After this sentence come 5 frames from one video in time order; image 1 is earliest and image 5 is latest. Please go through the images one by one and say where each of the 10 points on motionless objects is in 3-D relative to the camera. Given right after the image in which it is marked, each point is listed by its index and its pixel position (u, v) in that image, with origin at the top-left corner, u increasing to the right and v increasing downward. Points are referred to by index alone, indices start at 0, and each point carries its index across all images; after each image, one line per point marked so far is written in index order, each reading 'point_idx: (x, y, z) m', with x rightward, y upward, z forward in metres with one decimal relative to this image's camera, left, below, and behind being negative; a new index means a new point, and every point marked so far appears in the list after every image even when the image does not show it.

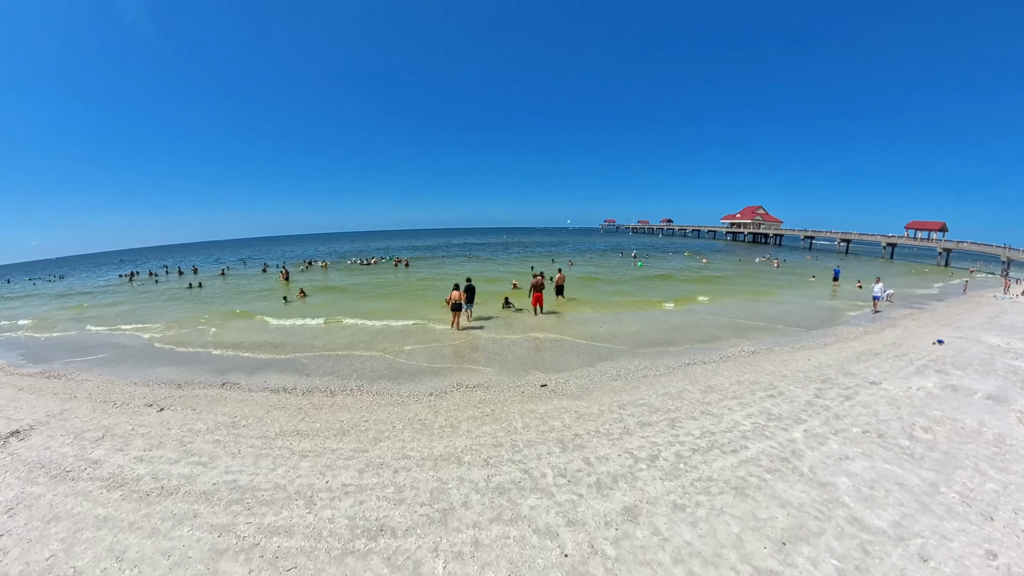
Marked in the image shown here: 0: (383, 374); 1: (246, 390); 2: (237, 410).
0: (-3.5, -2.3, +10.0) m
1: (-6.6, -2.6, +9.1) m
2: (-6.0, -2.7, +8.0) m
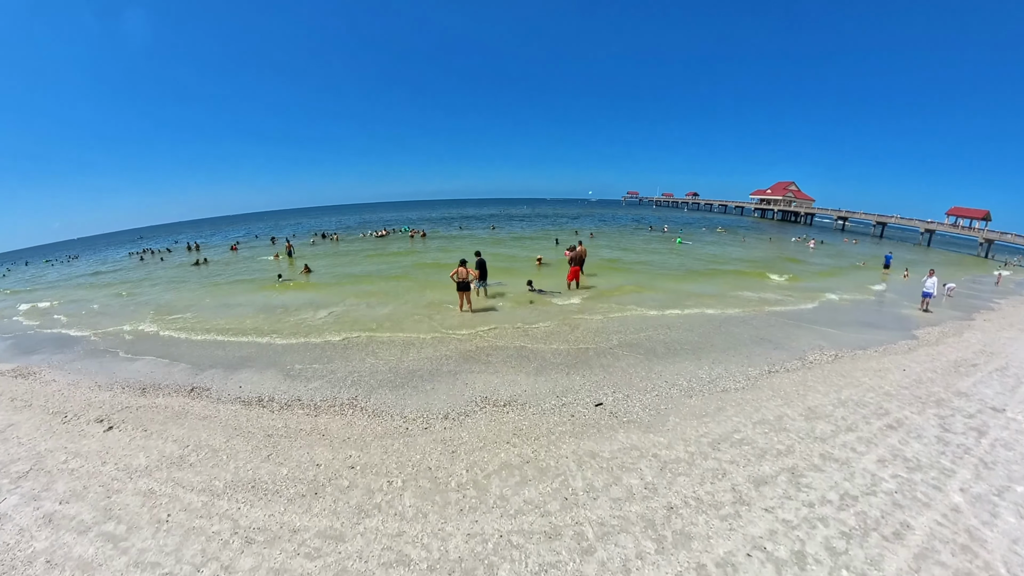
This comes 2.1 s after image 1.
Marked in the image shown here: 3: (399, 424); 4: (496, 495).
0: (-2.6, -2.0, +7.8) m
1: (-5.8, -2.2, +7.1) m
2: (-5.2, -2.4, +6.0) m
3: (-1.8, -2.2, +6.0) m
4: (-0.2, -2.5, +4.4) m
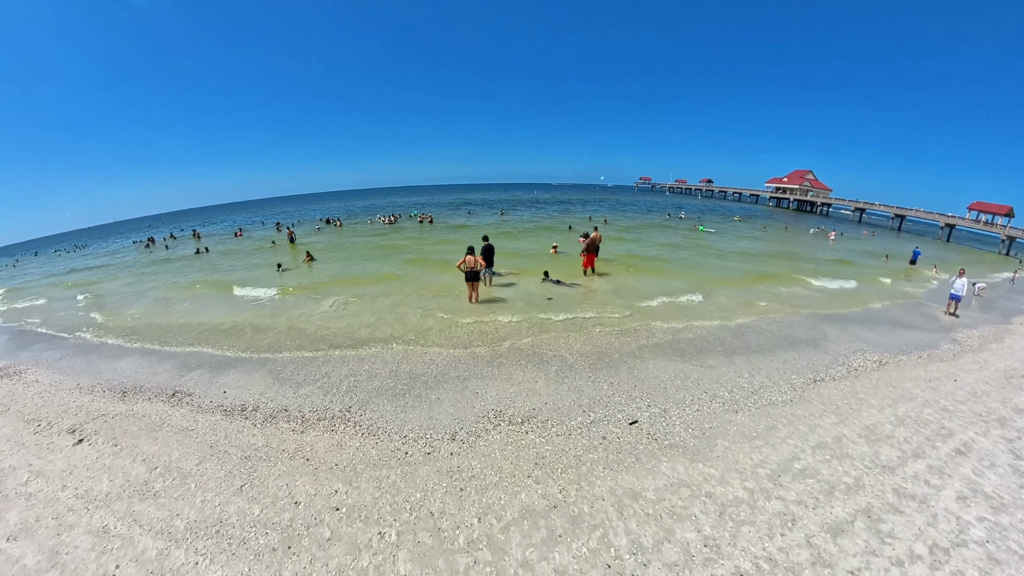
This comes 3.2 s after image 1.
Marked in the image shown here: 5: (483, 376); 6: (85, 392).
0: (-2.3, -1.9, +6.9) m
1: (-5.5, -2.1, +6.4) m
2: (-4.9, -2.3, +5.2) m
3: (-1.5, -2.2, +5.1) m
4: (0.0, -2.5, +3.5) m
5: (-0.5, -1.8, +7.5) m
6: (-8.6, -2.1, +7.3) m
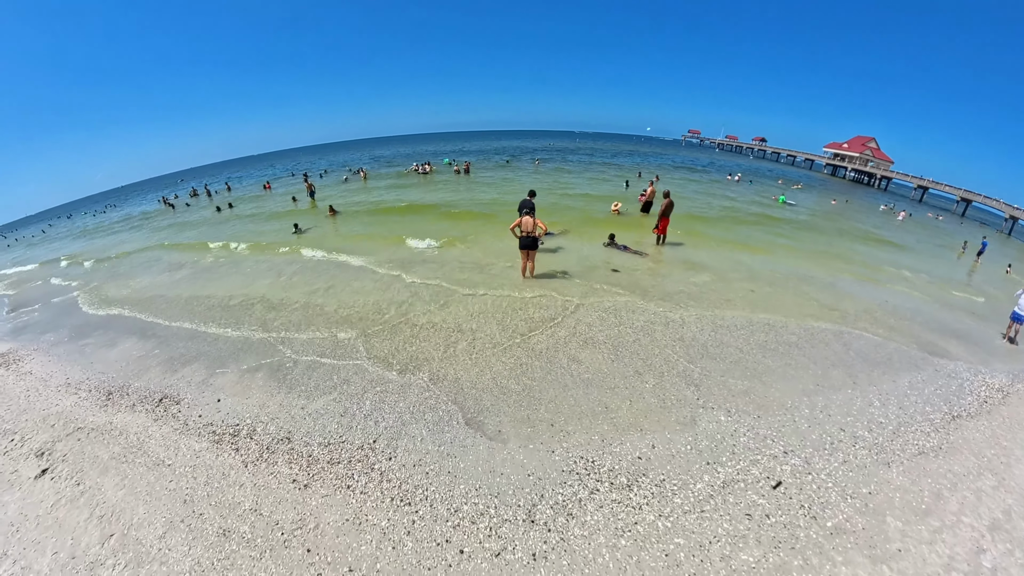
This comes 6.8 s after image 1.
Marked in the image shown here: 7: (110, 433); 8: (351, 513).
0: (-1.4, -1.9, +5.5) m
1: (-4.6, -2.0, +5.1) m
2: (-4.2, -2.4, +4.0) m
3: (-0.8, -2.5, +3.7) m
4: (+0.7, -3.0, +2.0) m
5: (+0.4, -1.8, +6.0) m
6: (-7.6, -1.7, +6.3) m
7: (-5.8, -2.1, +5.2) m
8: (-1.8, -2.4, +3.9) m
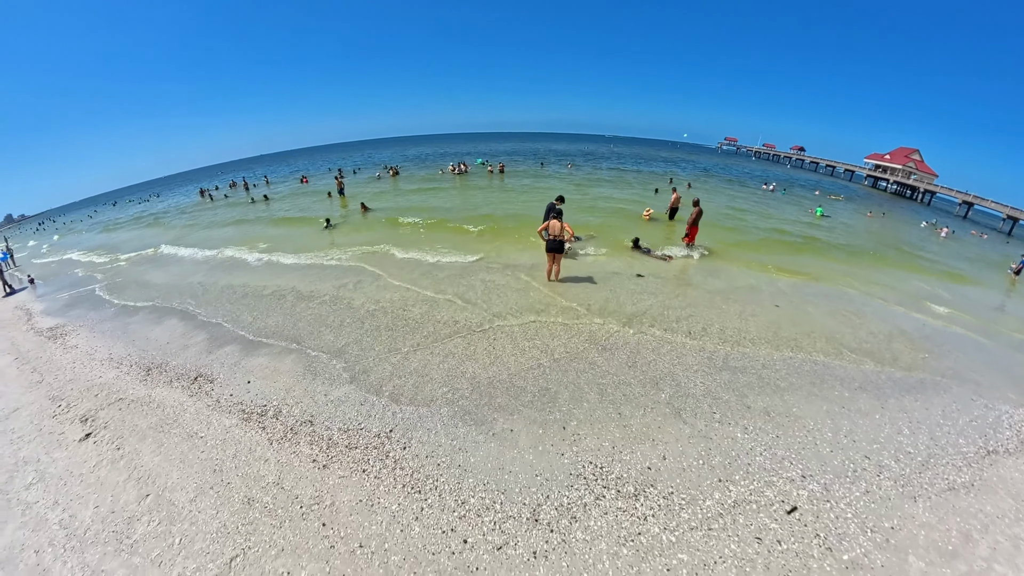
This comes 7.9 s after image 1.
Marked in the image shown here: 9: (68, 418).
0: (-1.2, -1.9, +5.7) m
1: (-4.5, -1.8, +5.5) m
2: (-4.1, -2.2, +4.4) m
3: (-0.7, -2.4, +3.8) m
4: (+0.6, -3.1, +2.1) m
5: (+0.6, -1.9, +6.1) m
6: (-7.4, -1.3, +6.8) m
7: (-5.6, -1.8, +5.7) m
8: (-1.8, -2.3, +4.1) m
9: (-6.7, -1.9, +5.5) m
